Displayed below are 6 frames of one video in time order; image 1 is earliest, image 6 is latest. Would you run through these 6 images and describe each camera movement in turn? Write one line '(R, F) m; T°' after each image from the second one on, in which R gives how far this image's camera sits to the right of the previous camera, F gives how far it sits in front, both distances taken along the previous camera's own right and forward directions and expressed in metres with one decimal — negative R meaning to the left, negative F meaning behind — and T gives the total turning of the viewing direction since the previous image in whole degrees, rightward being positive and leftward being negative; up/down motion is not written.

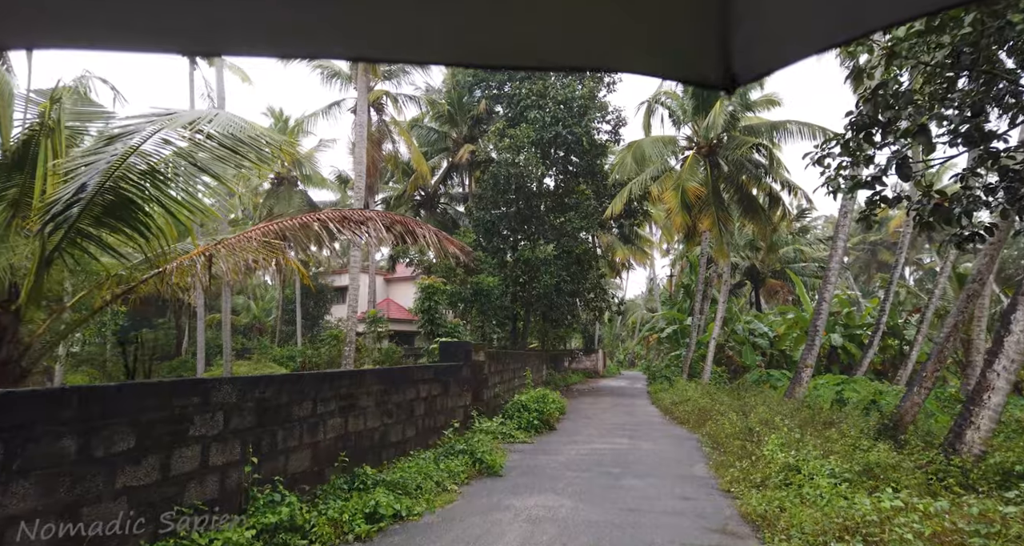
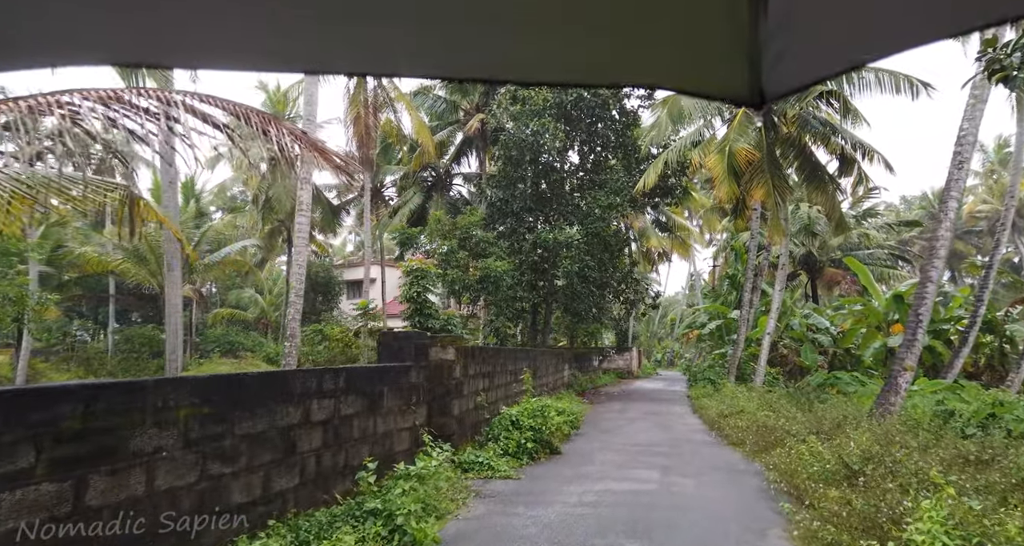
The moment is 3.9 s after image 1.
(+0.6, +2.9) m; -3°
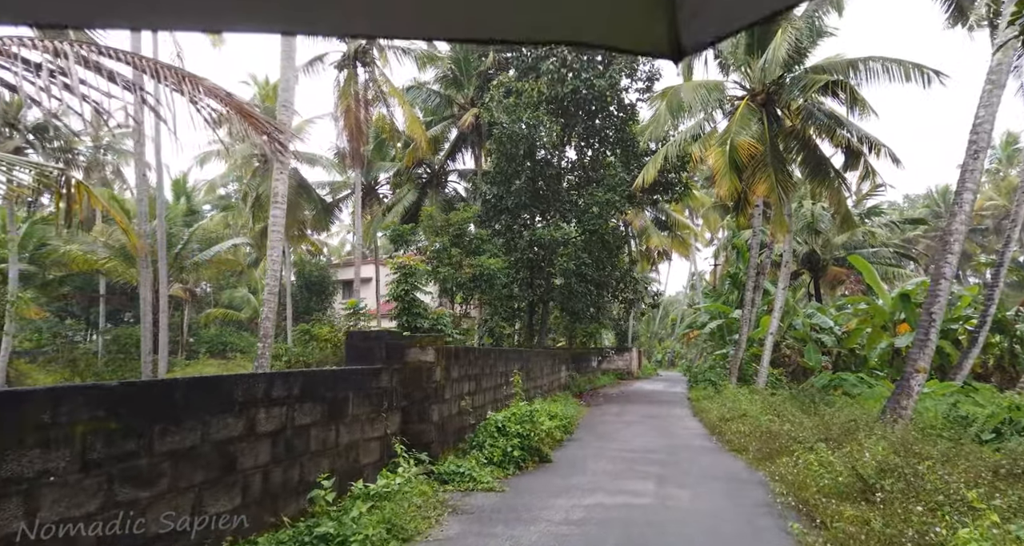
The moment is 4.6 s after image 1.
(+0.2, +0.5) m; 0°
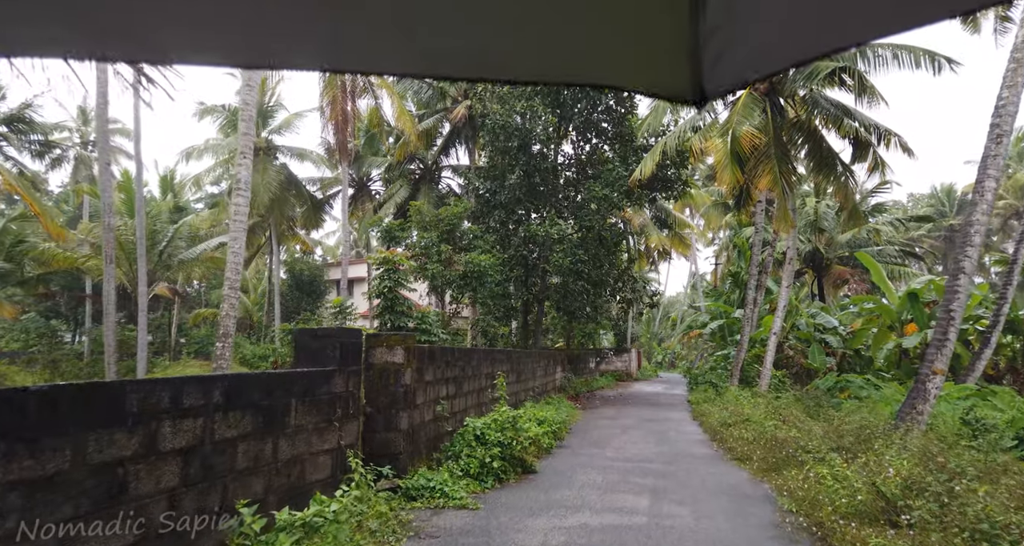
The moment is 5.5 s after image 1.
(+0.2, +0.7) m; 0°
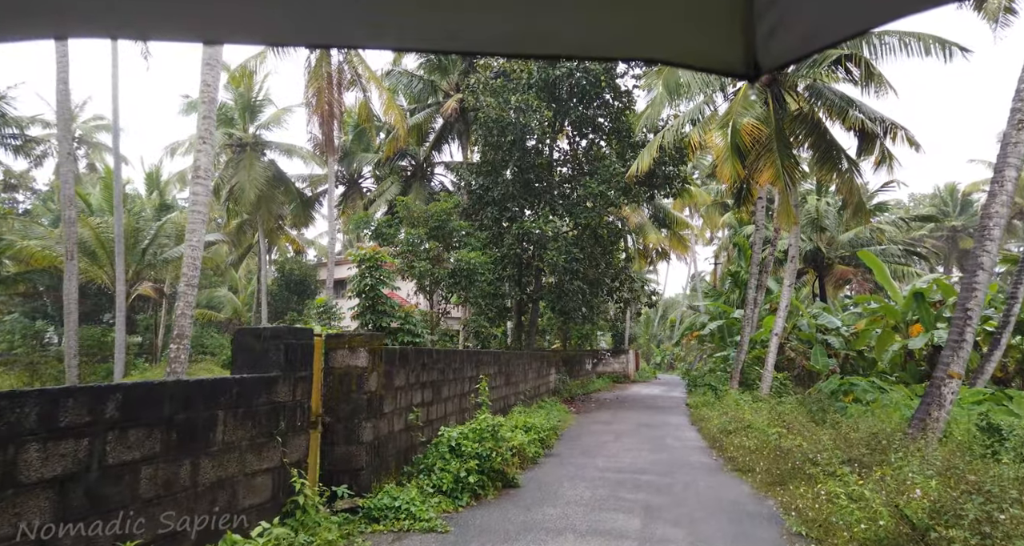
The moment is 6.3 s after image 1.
(+0.2, +0.6) m; 0°
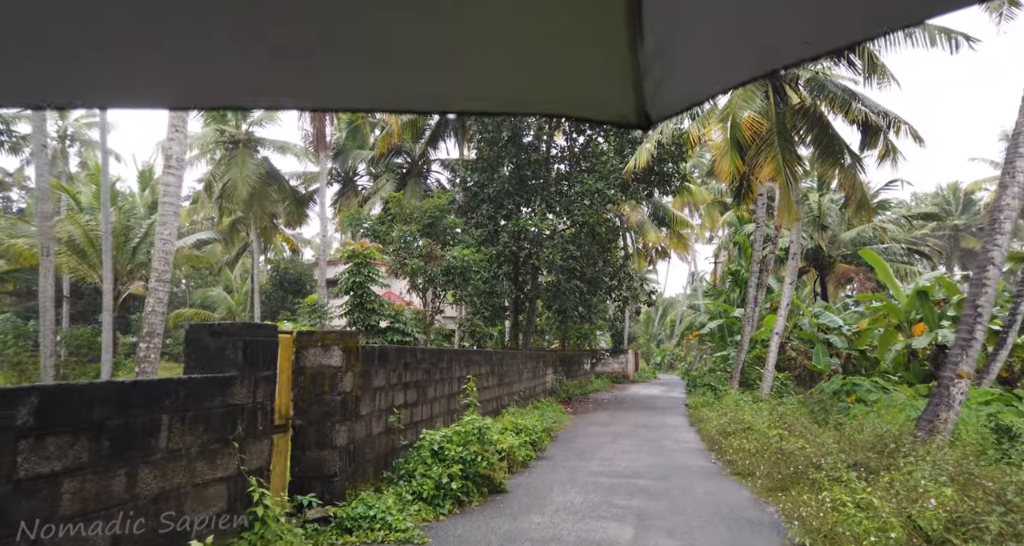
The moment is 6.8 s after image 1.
(+0.1, +0.3) m; 0°
